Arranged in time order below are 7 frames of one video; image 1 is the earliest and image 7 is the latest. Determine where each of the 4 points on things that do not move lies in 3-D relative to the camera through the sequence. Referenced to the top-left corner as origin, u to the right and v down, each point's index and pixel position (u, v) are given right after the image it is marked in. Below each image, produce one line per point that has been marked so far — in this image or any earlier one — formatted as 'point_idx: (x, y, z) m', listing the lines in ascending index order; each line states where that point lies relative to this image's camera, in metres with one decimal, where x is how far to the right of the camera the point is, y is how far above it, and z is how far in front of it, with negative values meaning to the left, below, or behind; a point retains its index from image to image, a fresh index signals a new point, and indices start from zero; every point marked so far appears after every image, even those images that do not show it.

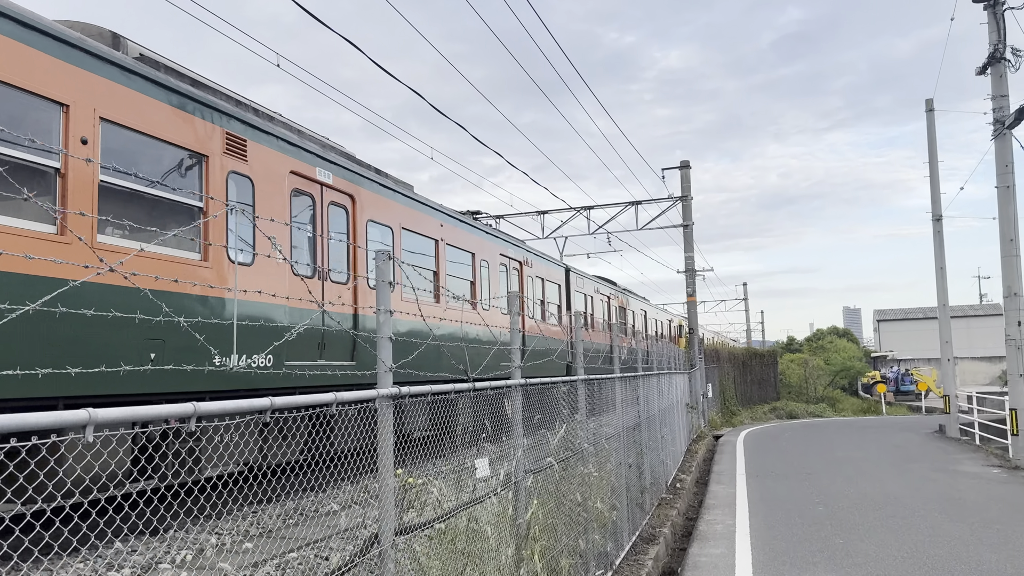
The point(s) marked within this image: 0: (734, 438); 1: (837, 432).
0: (+5.2, -3.5, +18.9) m
1: (+7.9, -3.5, +19.6) m
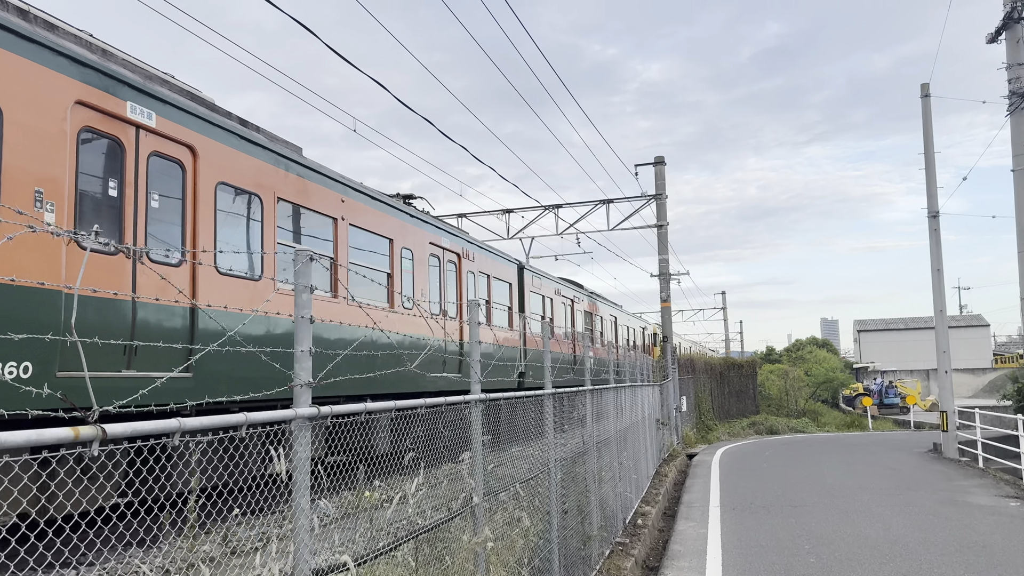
0: (+4.2, -3.6, +17.0) m
1: (+6.8, -3.6, +17.8) m
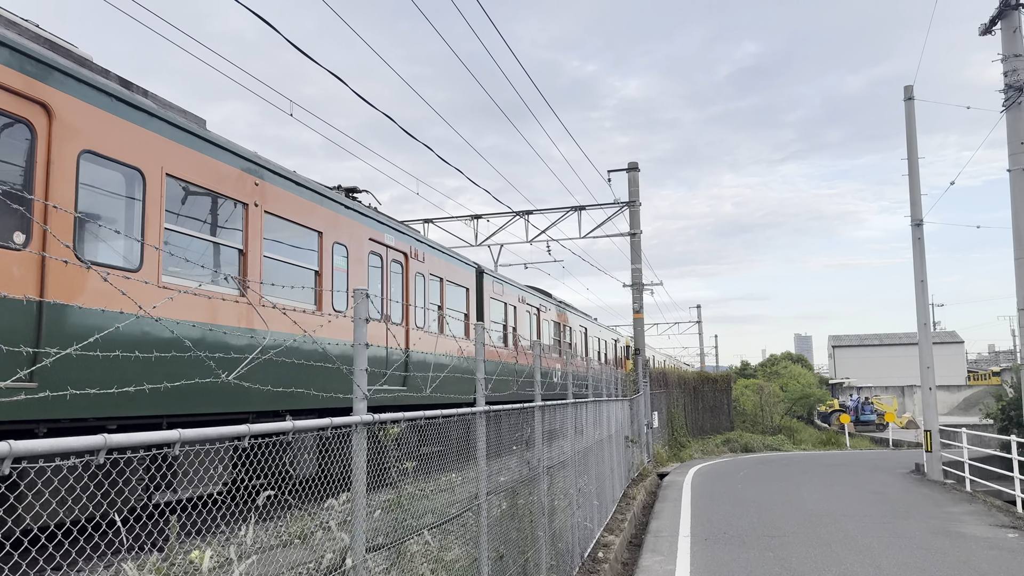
0: (+3.4, -3.8, +16.1) m
1: (+6.0, -3.9, +16.9) m
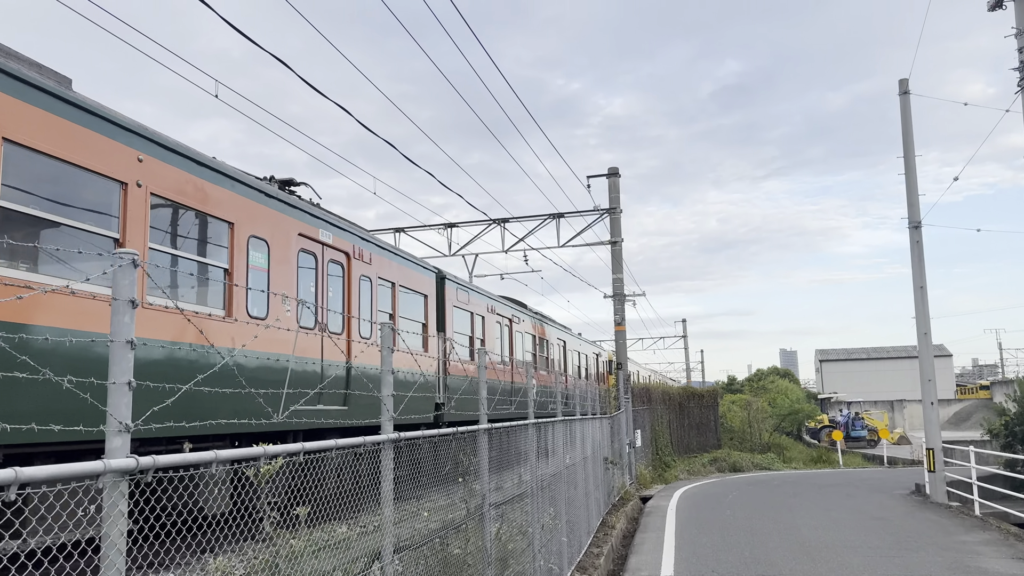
0: (+2.9, -4.0, +14.9) m
1: (+5.4, -4.0, +15.8) m
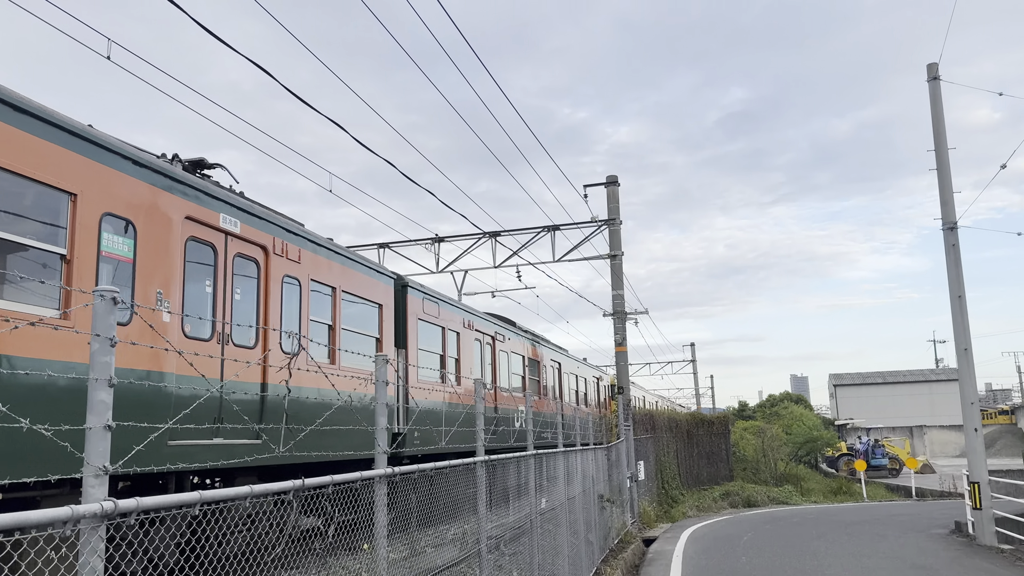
0: (+2.6, -4.2, +13.1) m
1: (+5.2, -4.3, +13.9) m
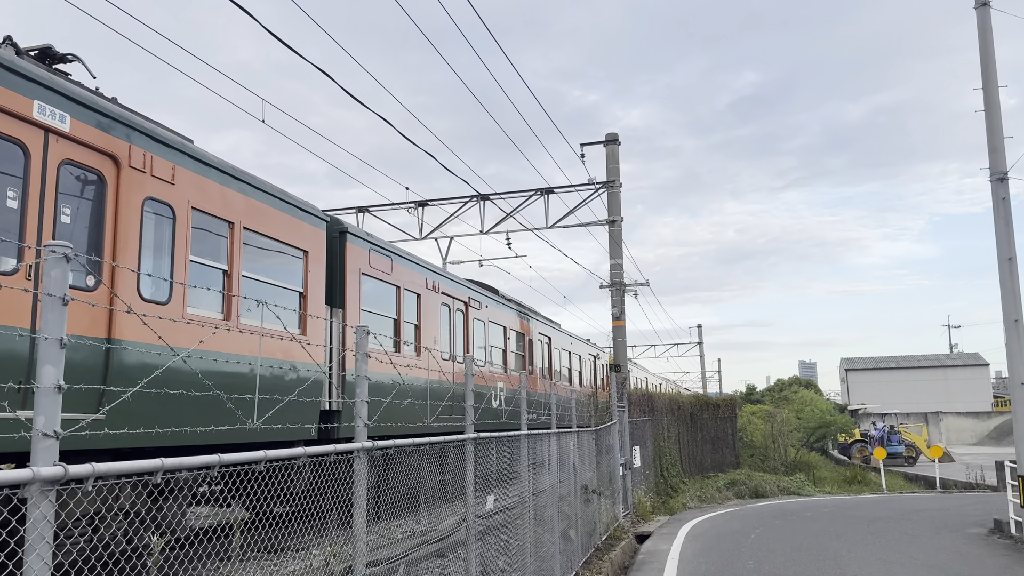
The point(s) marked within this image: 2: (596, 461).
0: (+2.2, -3.6, +11.4) m
1: (+4.8, -3.7, +12.2) m
2: (+1.1, -2.5, +11.4) m
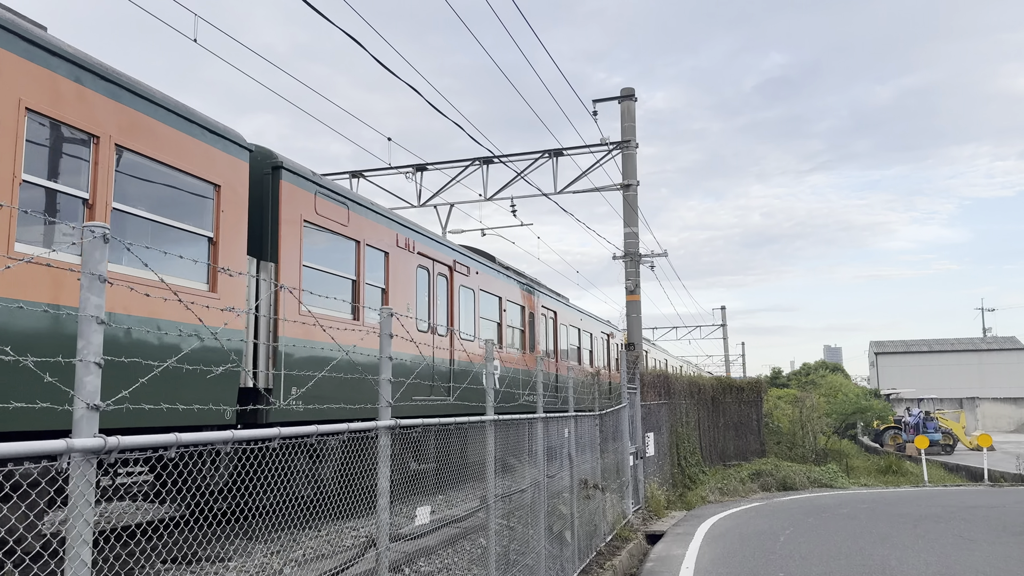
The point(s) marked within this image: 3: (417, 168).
0: (+2.1, -3.2, +9.9) m
1: (+4.7, -3.2, +10.6) m
2: (+1.0, -2.0, +9.8) m
3: (-2.1, +2.8, +18.6) m
